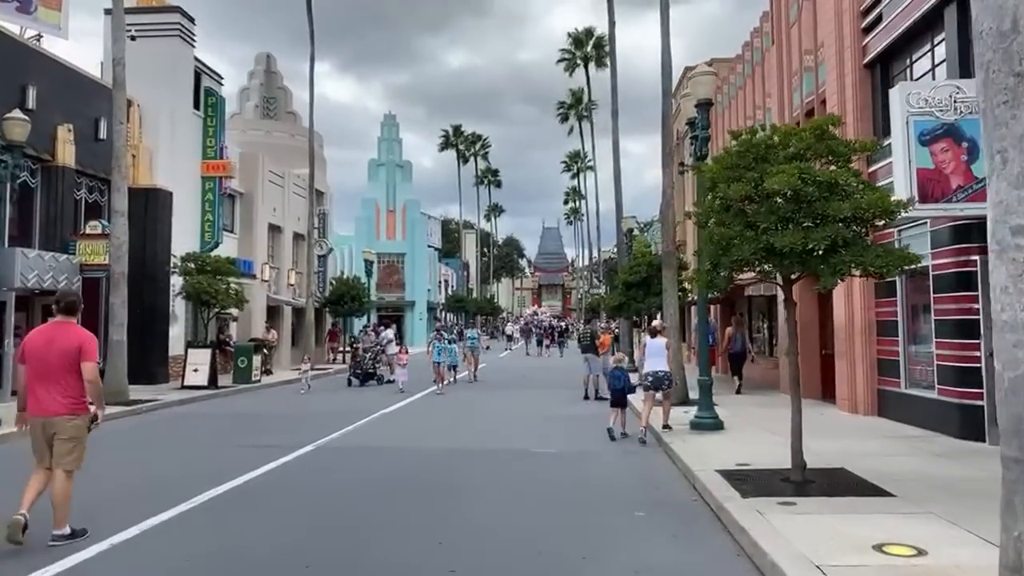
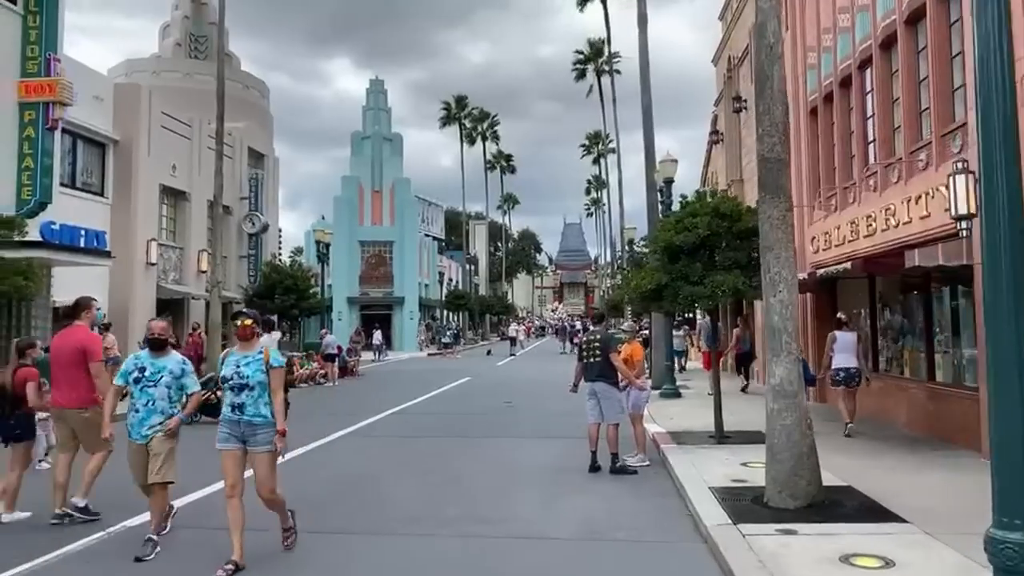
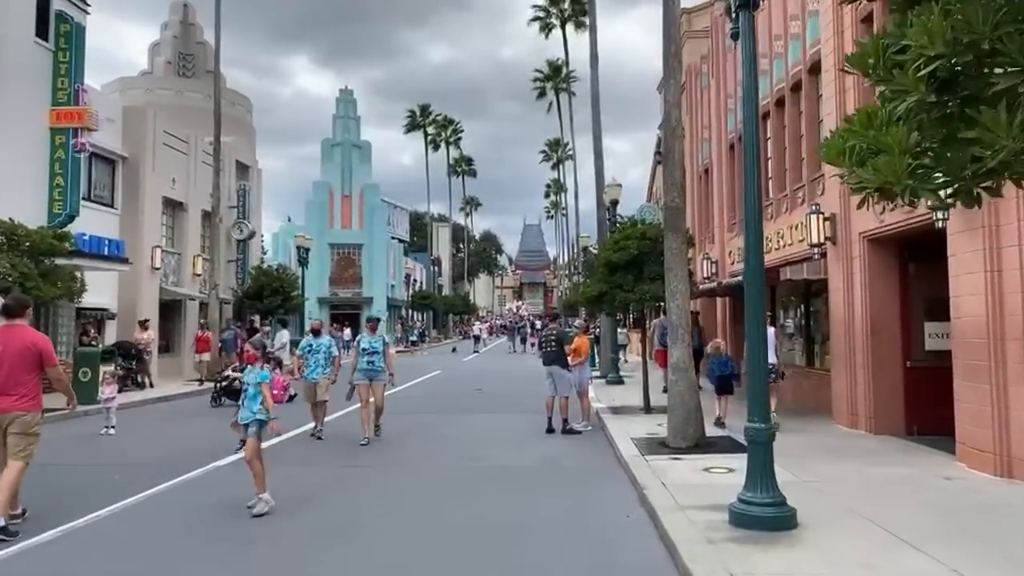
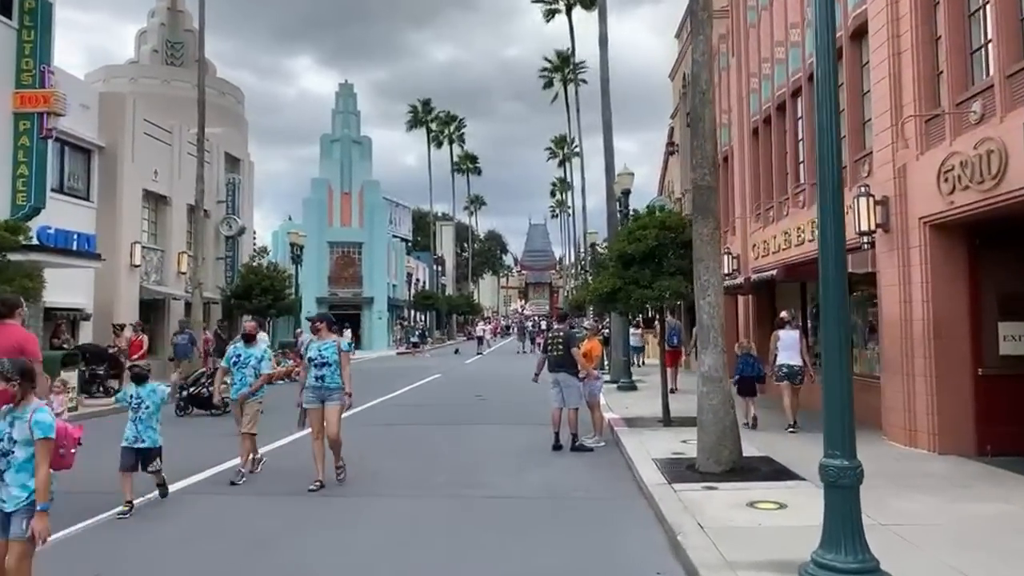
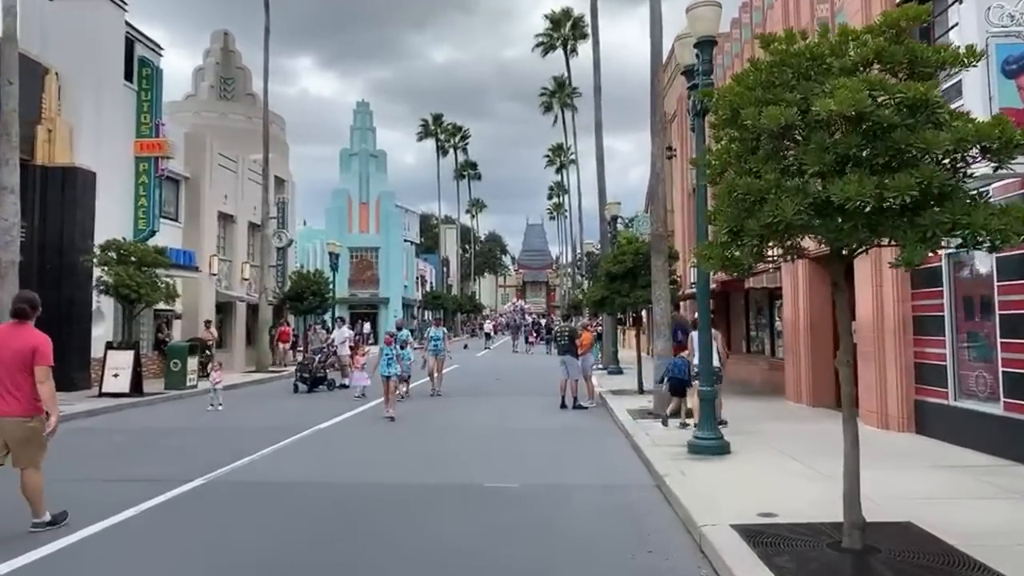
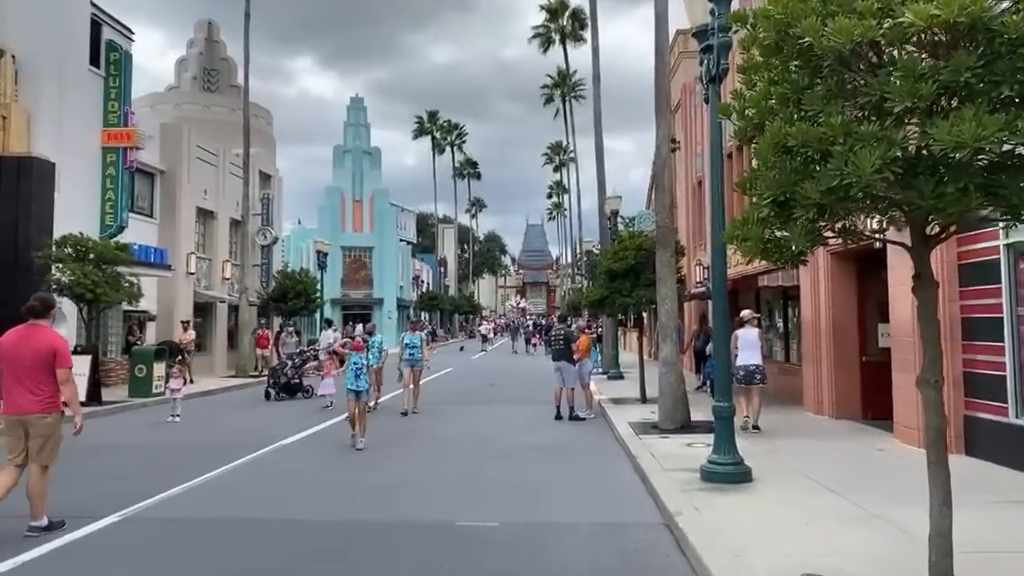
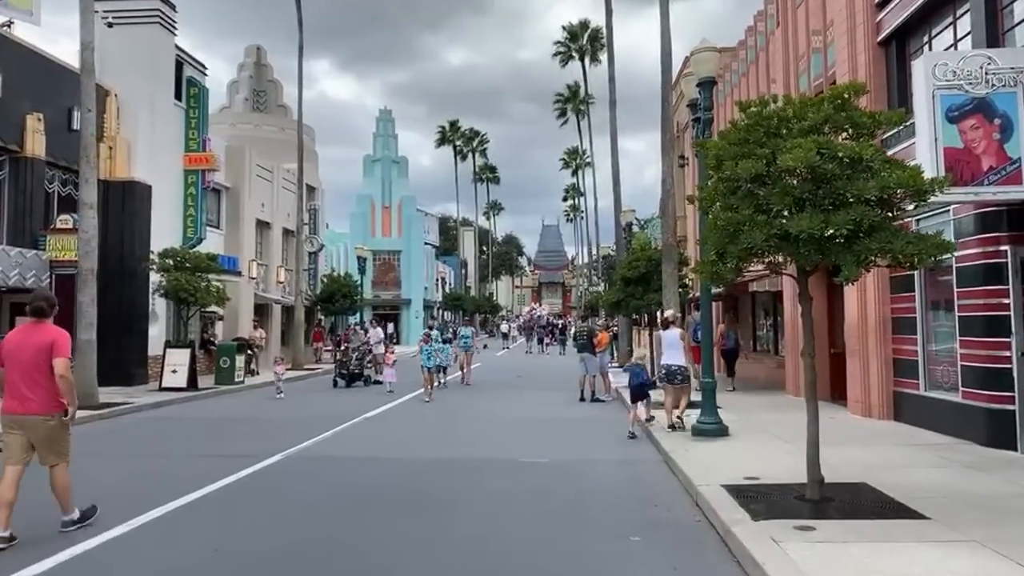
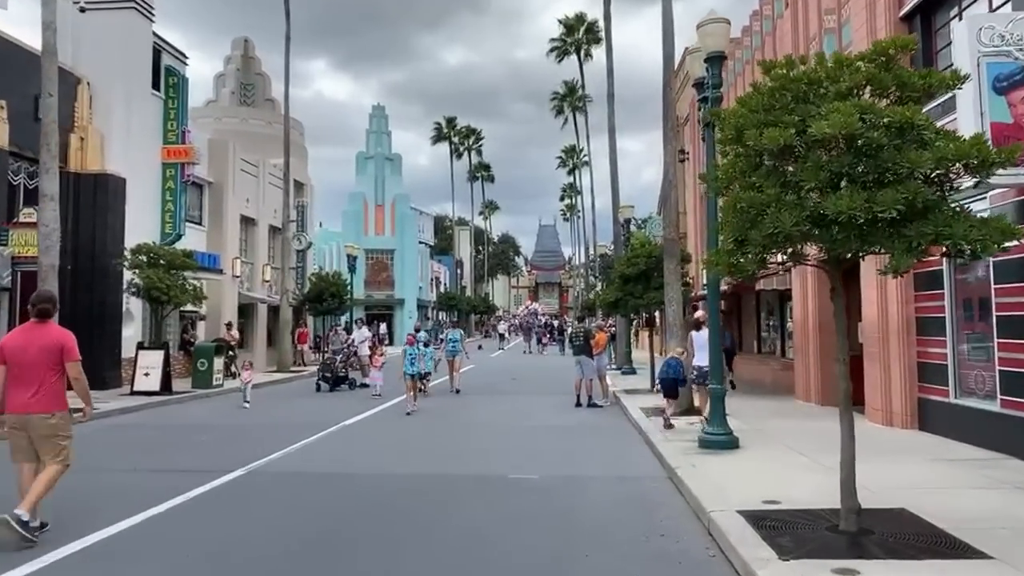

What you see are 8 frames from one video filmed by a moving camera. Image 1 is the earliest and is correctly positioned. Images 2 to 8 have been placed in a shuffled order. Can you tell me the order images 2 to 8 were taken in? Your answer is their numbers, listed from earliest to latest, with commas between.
7, 8, 5, 6, 3, 4, 2
